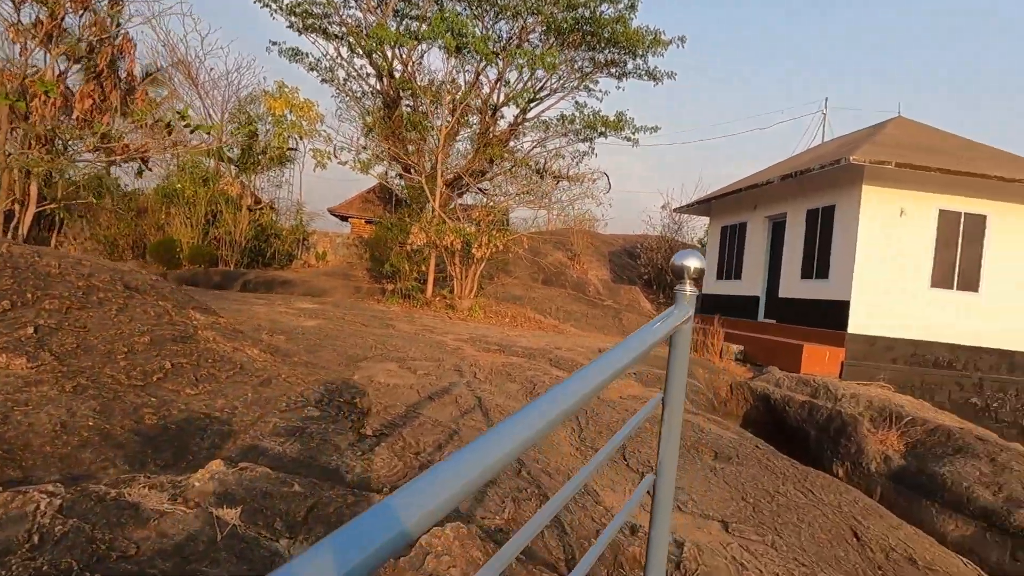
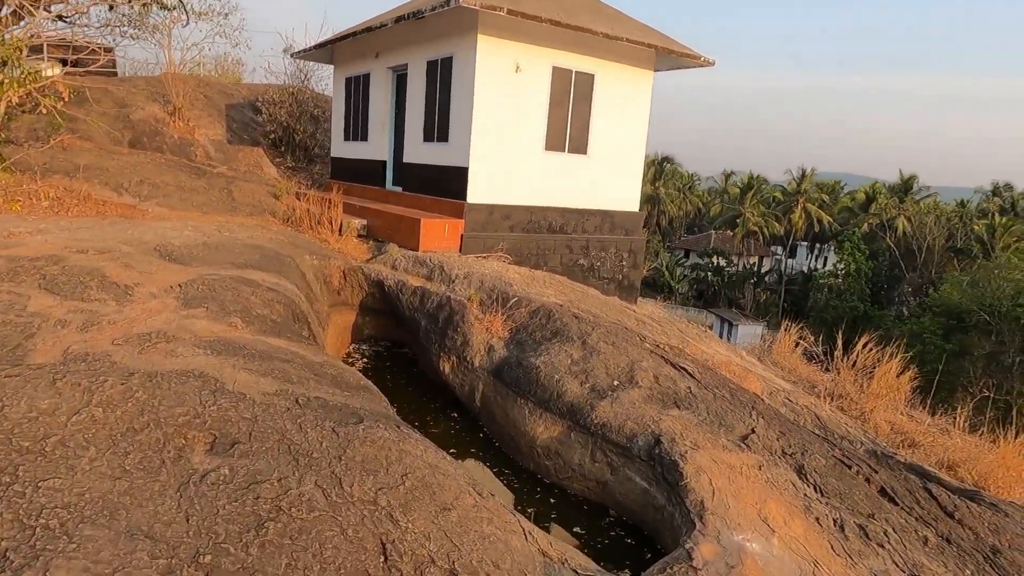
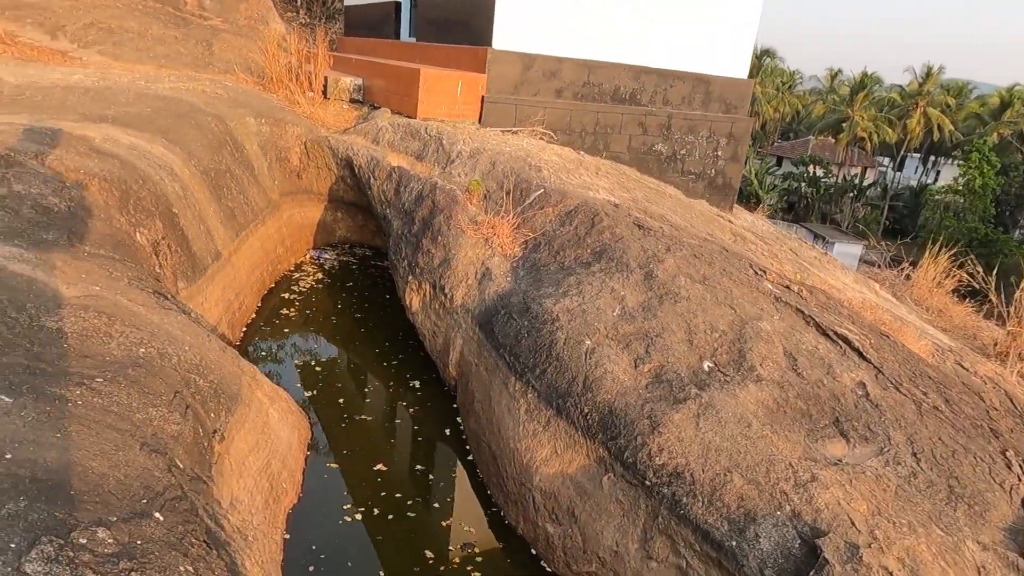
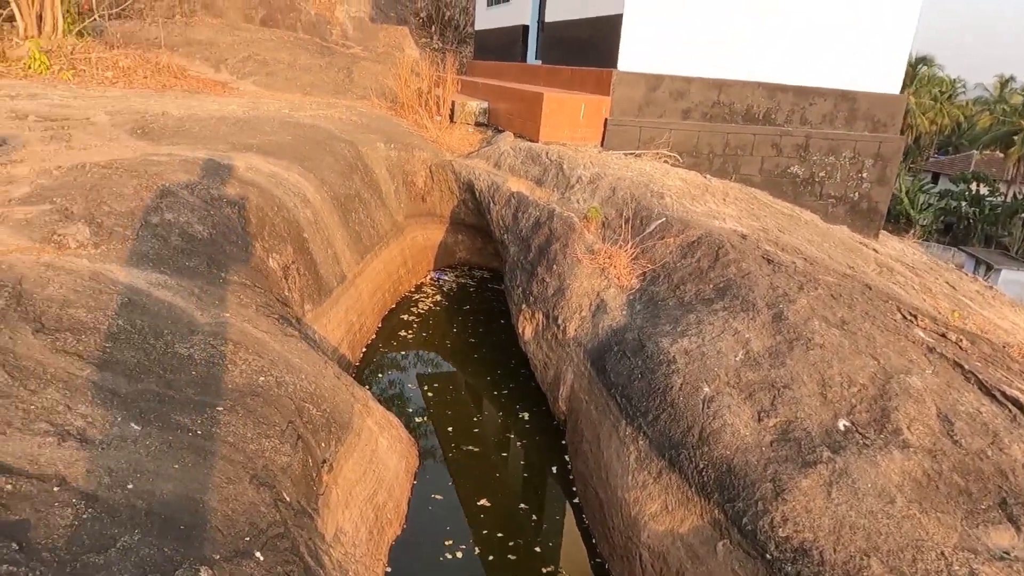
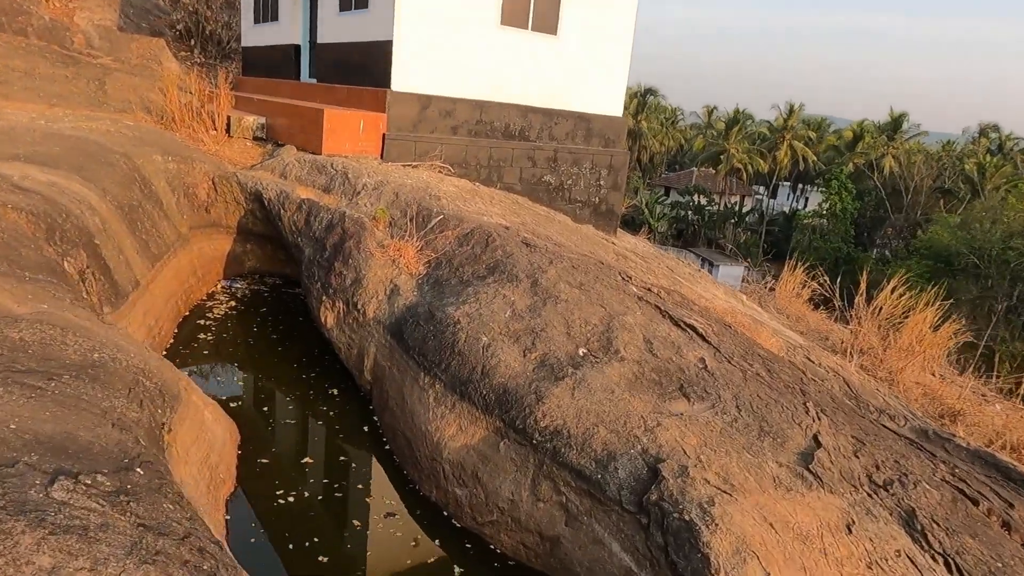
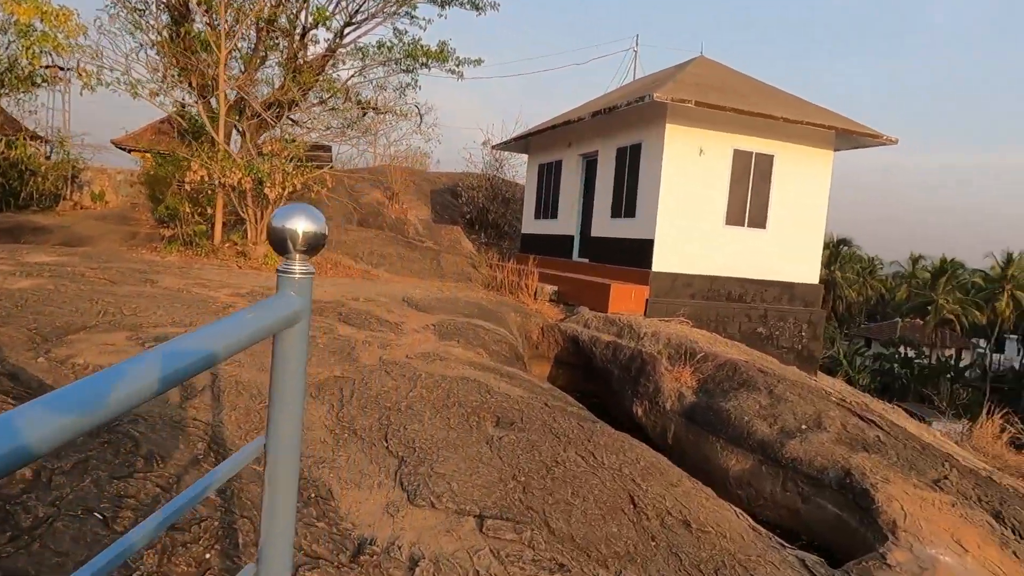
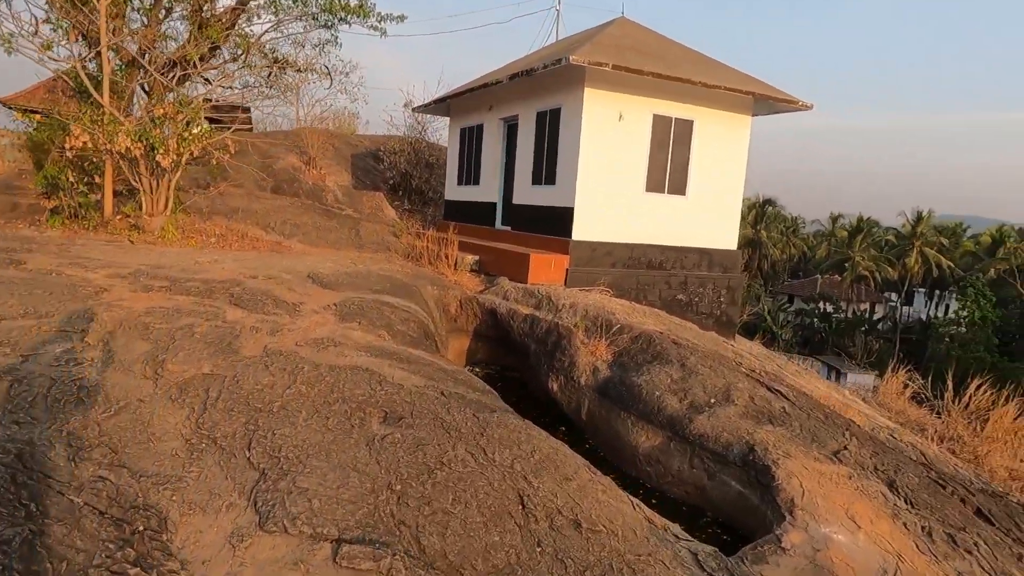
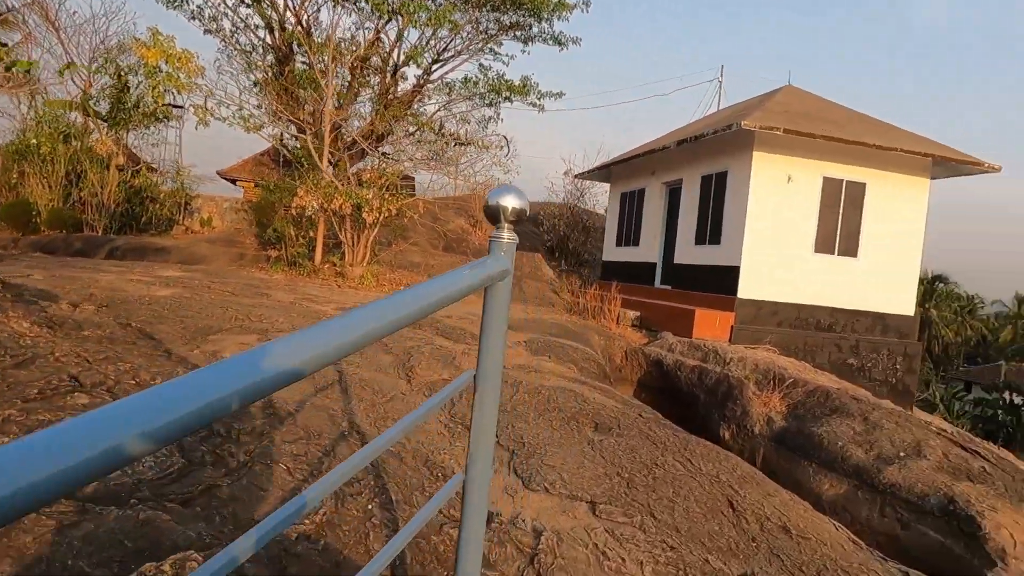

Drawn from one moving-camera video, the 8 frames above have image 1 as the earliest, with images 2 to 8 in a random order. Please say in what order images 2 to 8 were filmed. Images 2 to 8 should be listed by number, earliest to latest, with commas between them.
8, 6, 7, 2, 5, 3, 4
